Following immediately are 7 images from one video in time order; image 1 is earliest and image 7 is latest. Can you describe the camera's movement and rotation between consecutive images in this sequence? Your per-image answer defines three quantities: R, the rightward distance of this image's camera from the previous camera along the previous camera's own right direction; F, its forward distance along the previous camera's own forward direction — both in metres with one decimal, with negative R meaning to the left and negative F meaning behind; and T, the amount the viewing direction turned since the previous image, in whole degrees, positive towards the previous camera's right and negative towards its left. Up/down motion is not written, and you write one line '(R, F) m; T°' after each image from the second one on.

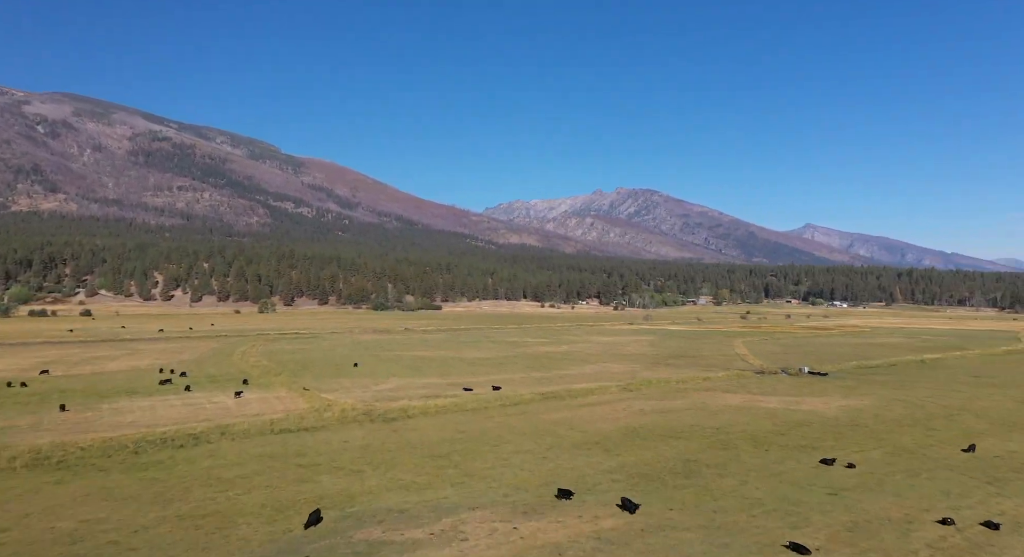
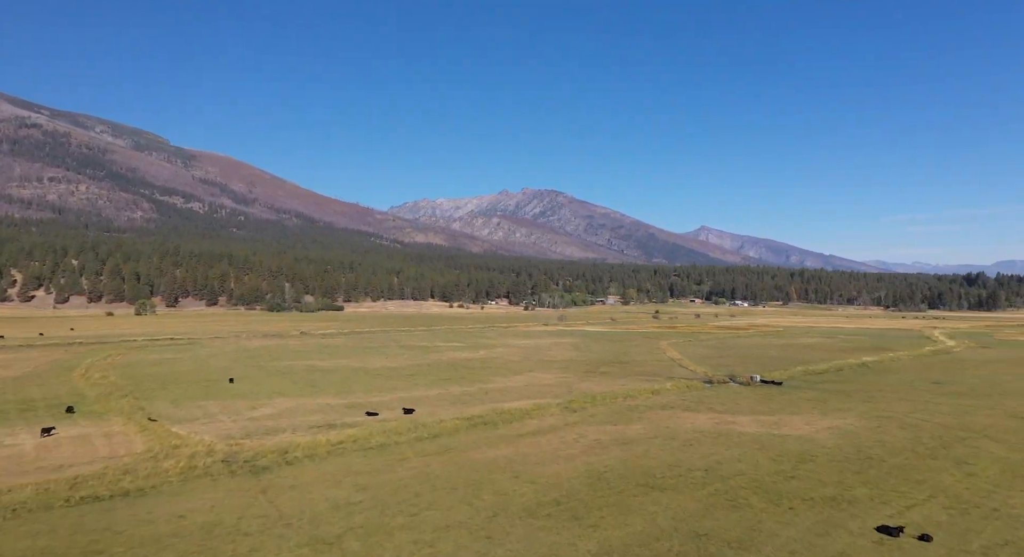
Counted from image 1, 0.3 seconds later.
(-0.5, +9.0) m; +8°
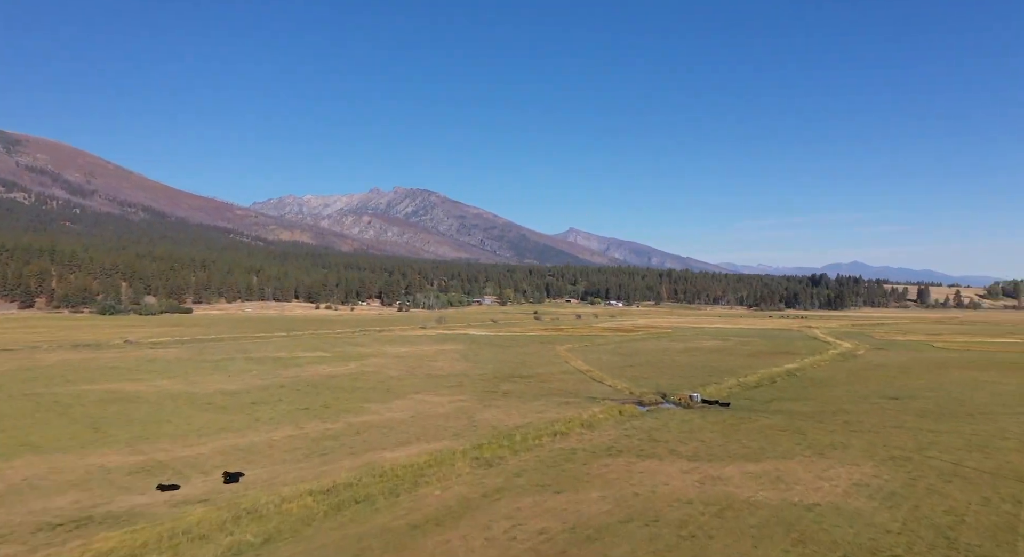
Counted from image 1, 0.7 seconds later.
(-0.5, +12.1) m; +10°
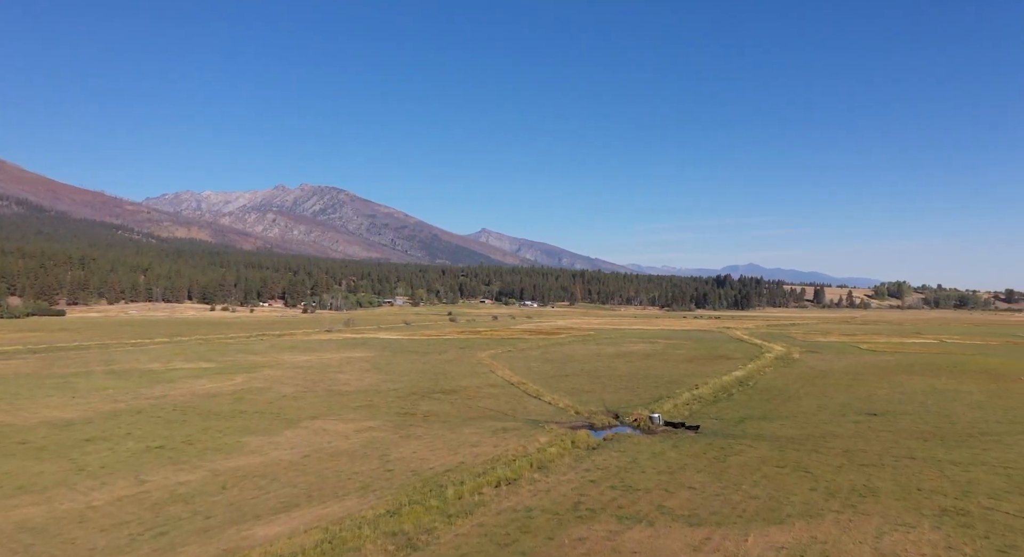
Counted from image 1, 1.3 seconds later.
(-0.6, +8.1) m; +7°
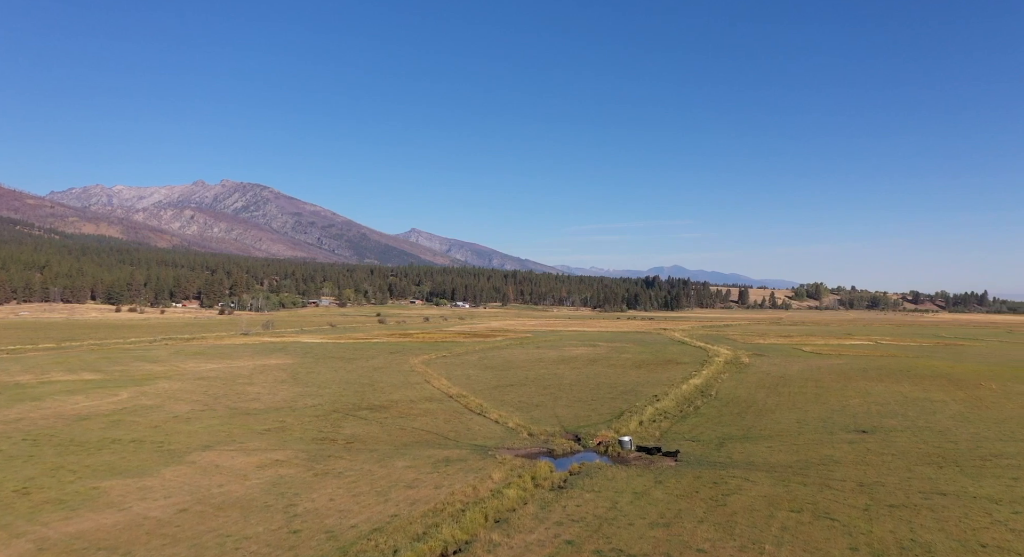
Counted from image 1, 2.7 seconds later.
(-0.6, +6.1) m; +6°
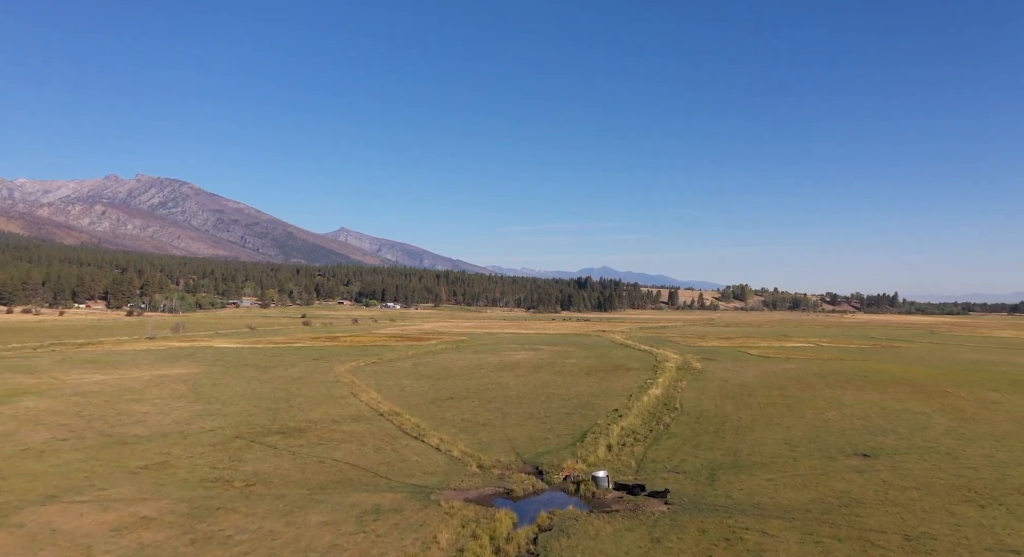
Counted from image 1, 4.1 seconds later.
(-0.6, +6.2) m; +6°
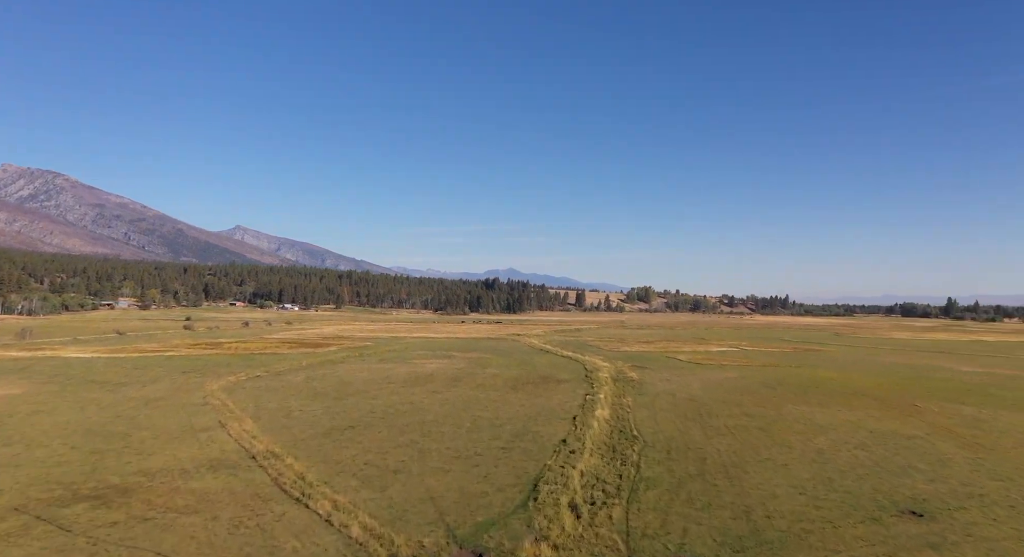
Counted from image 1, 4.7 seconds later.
(-0.7, +9.3) m; +8°
